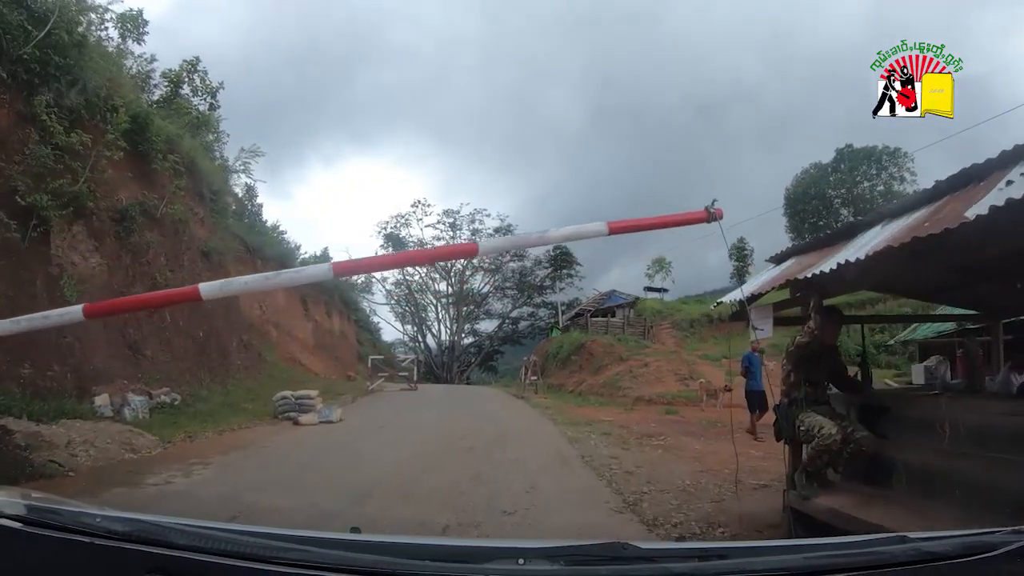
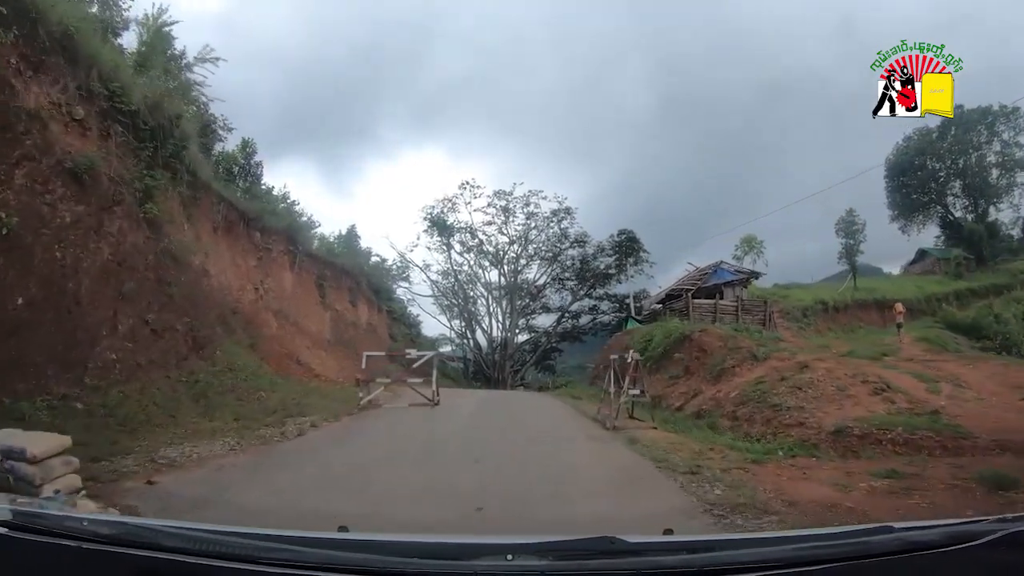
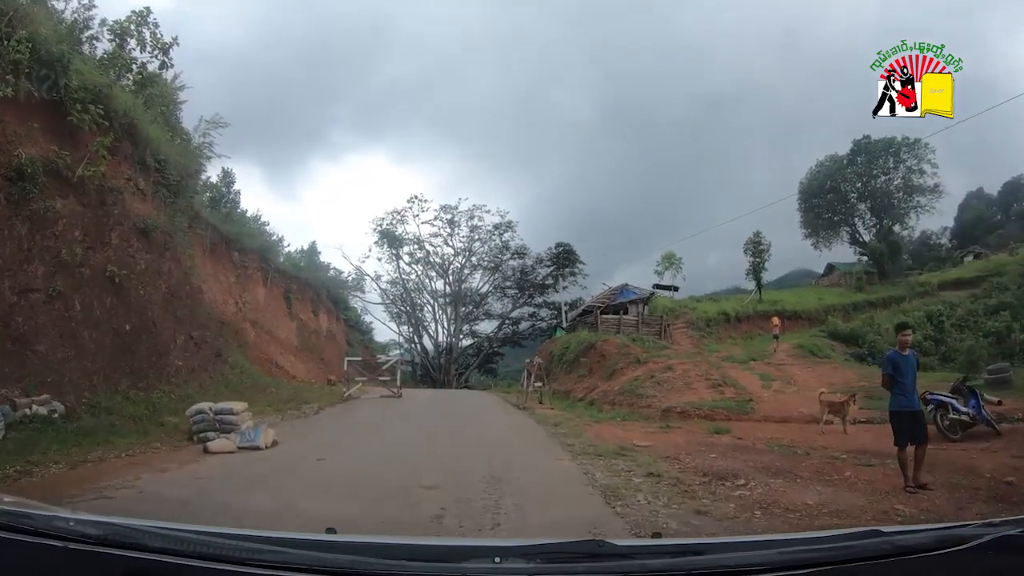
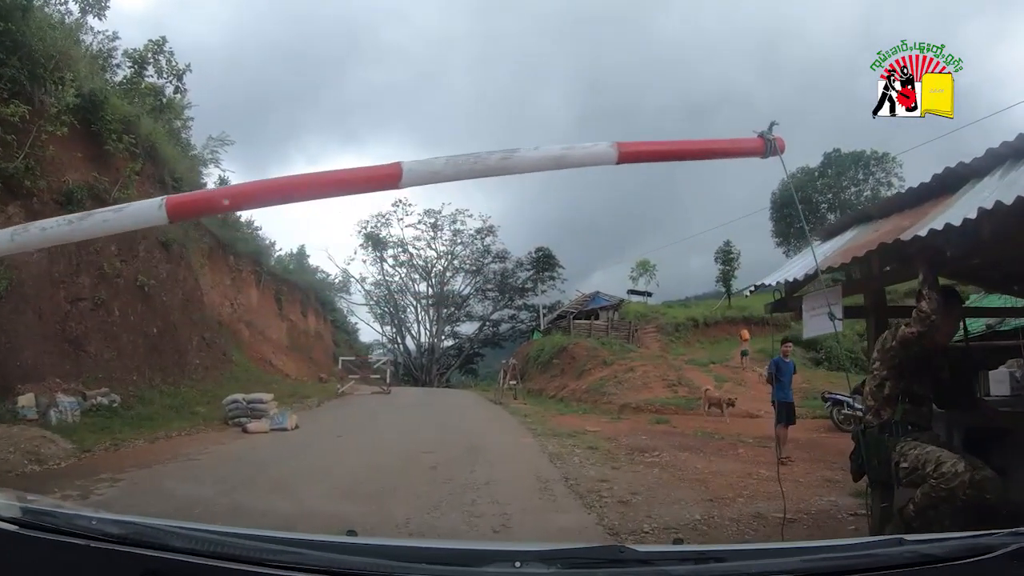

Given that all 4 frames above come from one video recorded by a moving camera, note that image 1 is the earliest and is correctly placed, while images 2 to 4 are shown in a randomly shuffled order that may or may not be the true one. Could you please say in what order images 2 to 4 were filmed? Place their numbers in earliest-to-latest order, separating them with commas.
4, 3, 2
